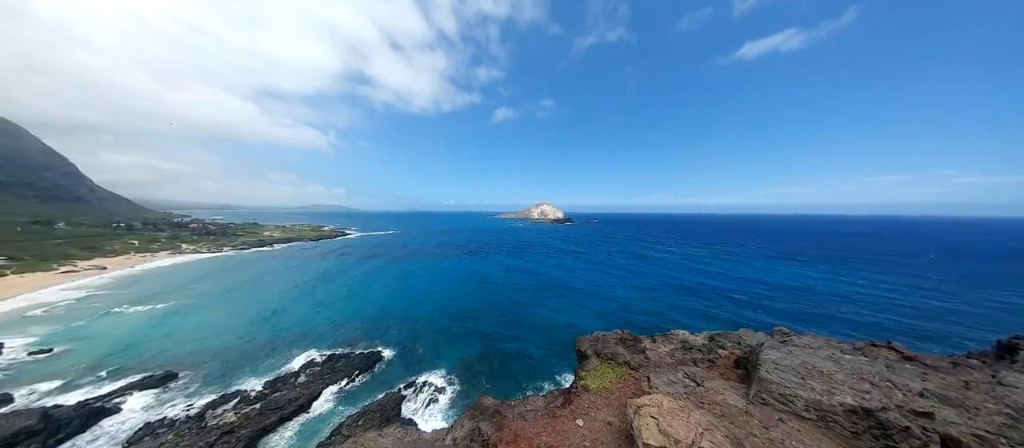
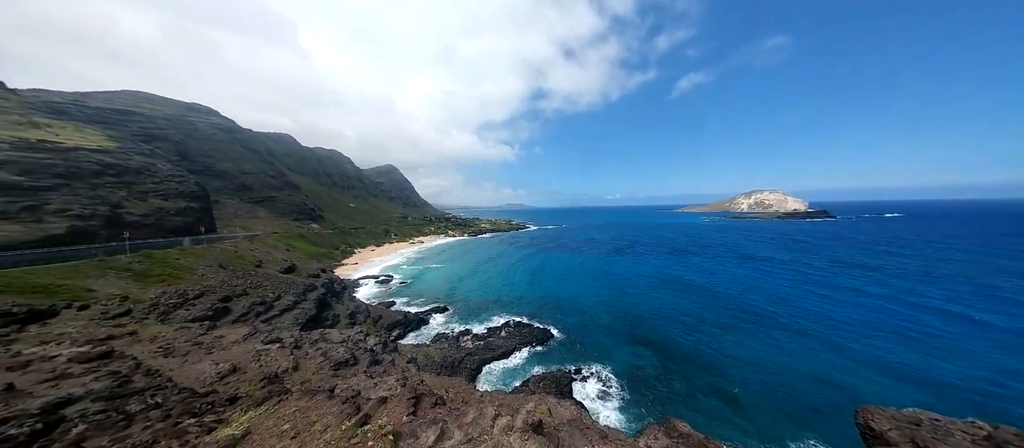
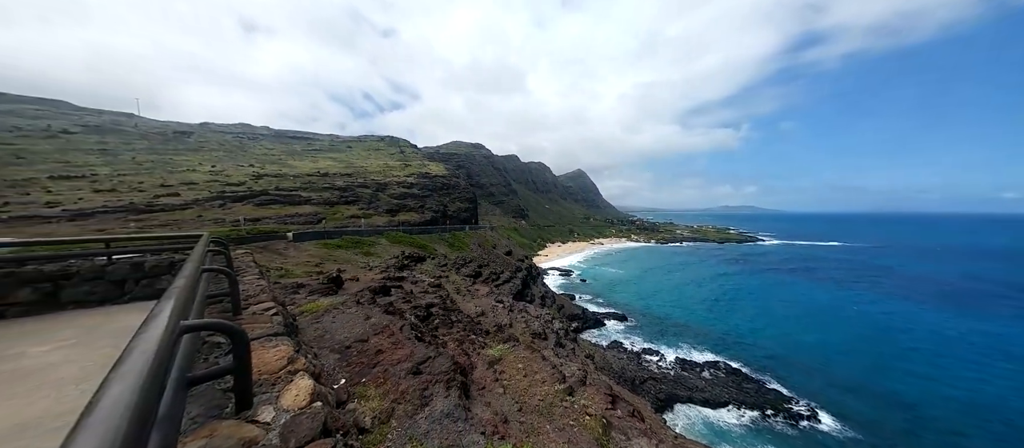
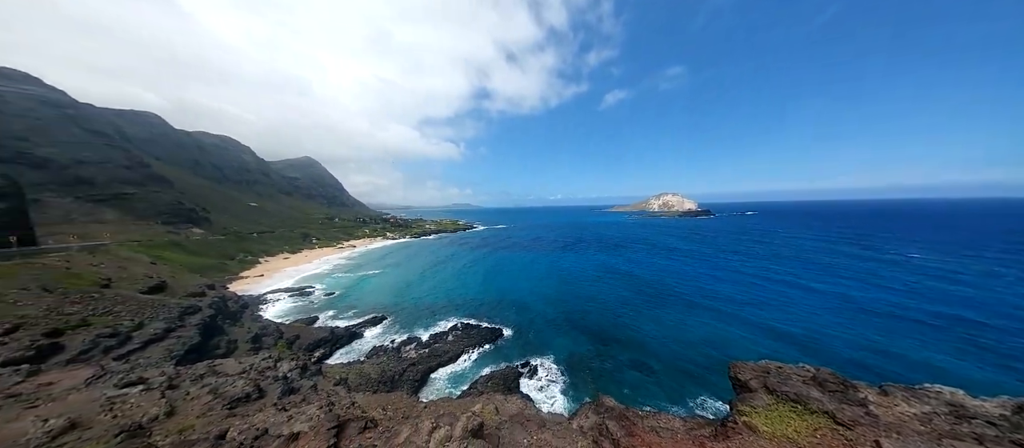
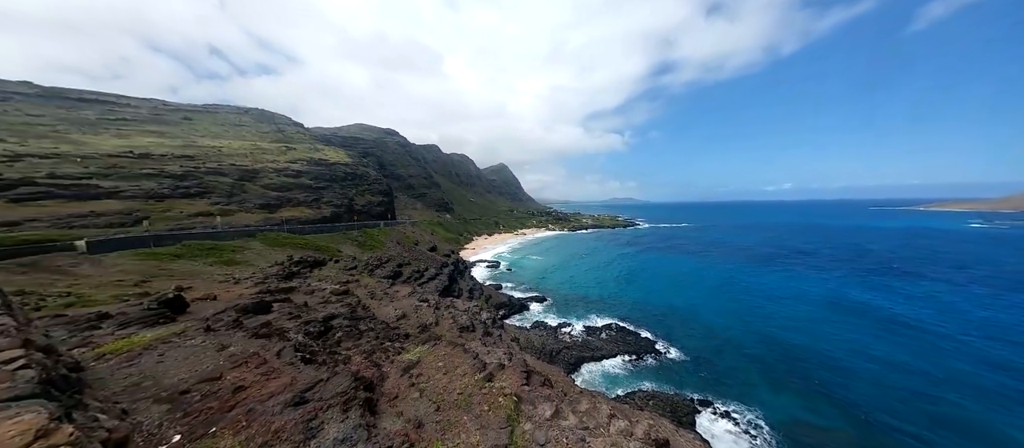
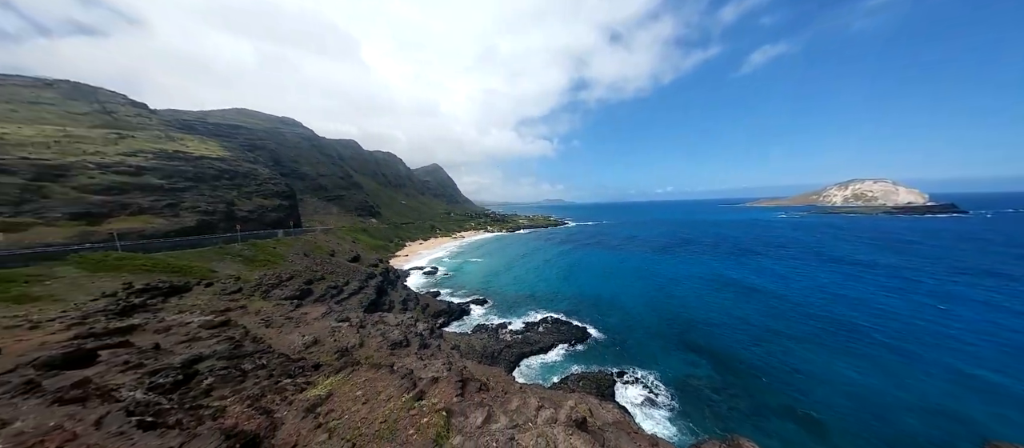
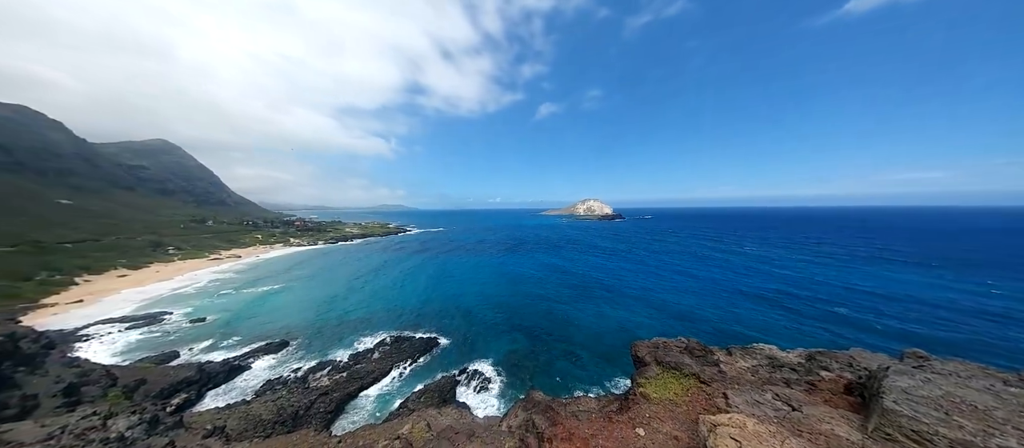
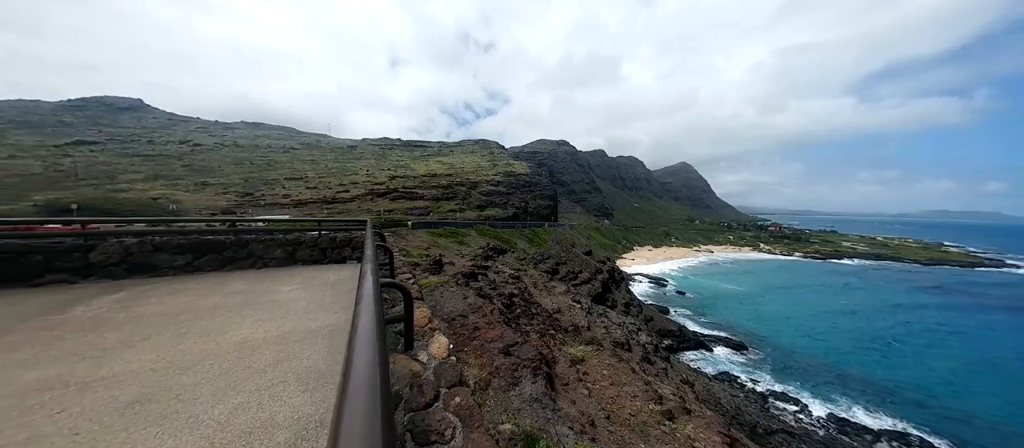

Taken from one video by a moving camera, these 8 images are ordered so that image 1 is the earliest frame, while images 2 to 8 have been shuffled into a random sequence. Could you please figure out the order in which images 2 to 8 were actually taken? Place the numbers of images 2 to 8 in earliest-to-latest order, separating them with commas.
7, 4, 2, 6, 5, 3, 8
